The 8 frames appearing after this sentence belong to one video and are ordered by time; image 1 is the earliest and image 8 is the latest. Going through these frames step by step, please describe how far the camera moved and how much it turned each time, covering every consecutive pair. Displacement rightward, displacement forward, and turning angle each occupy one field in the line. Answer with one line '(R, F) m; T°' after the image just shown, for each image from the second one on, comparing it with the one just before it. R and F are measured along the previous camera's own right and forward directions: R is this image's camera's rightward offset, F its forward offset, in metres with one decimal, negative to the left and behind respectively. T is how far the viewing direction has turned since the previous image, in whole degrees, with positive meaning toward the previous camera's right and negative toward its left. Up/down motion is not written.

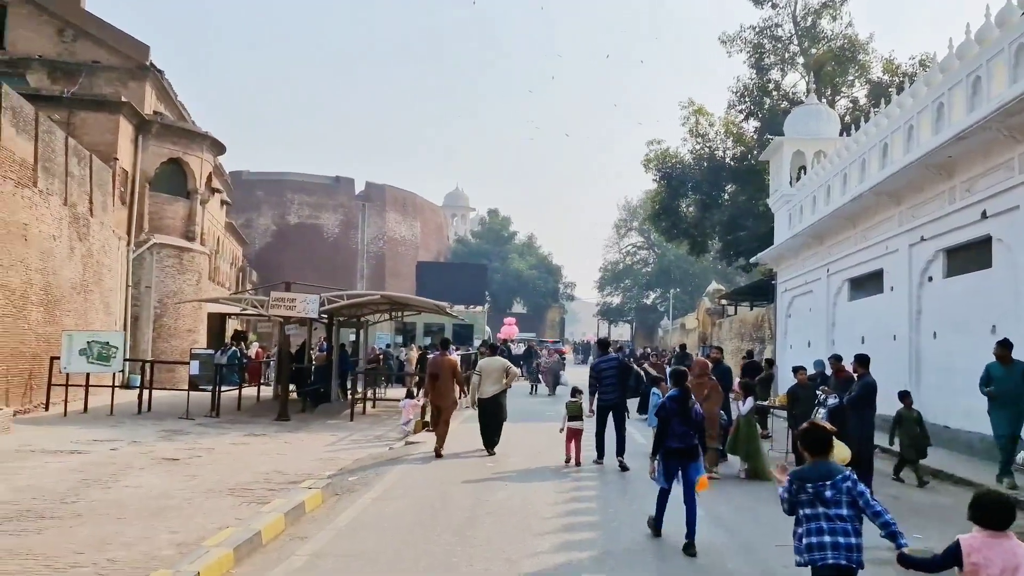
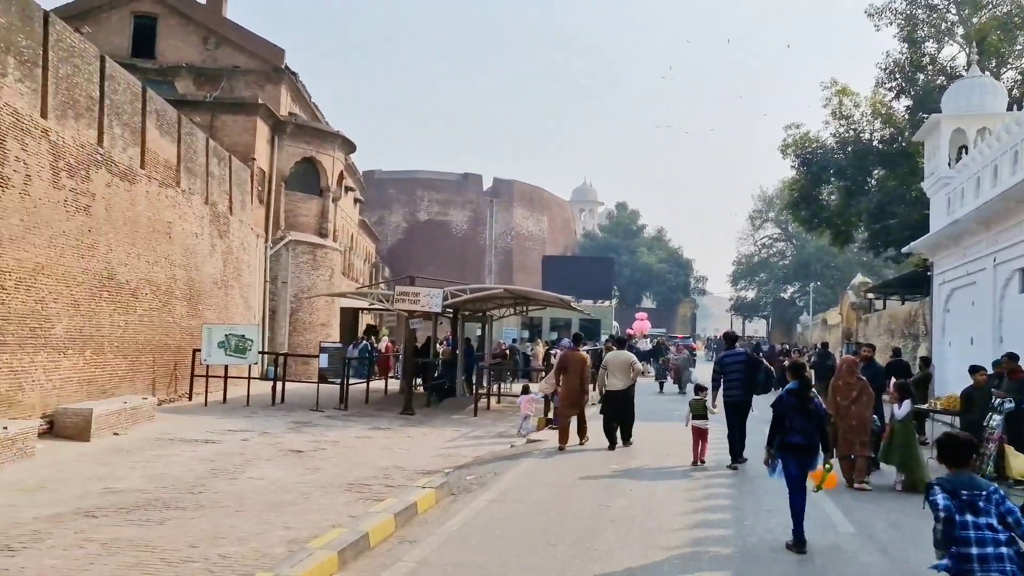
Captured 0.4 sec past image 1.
(+0.1, +0.6) m; -9°
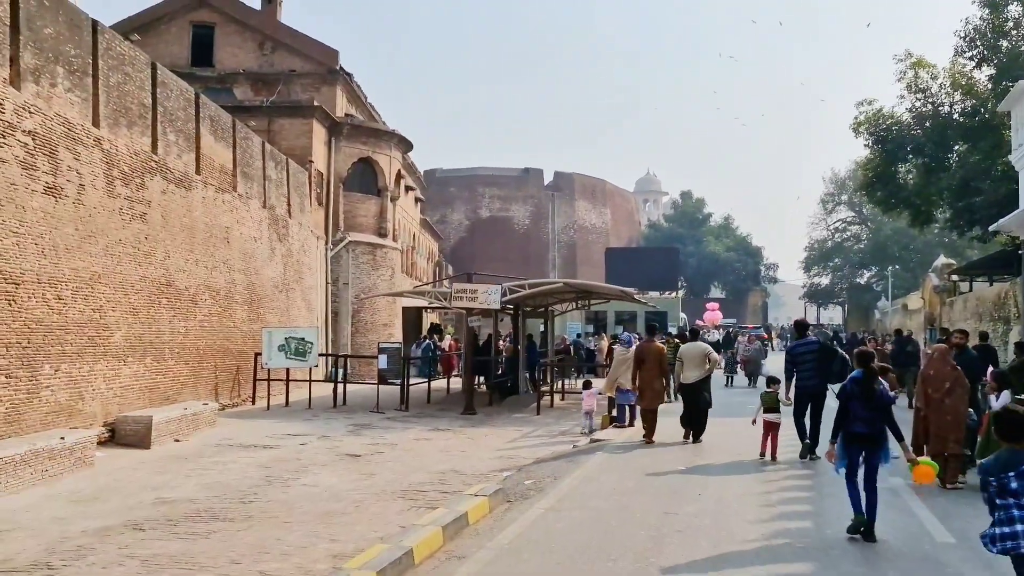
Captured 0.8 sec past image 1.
(+0.1, +0.5) m; -5°
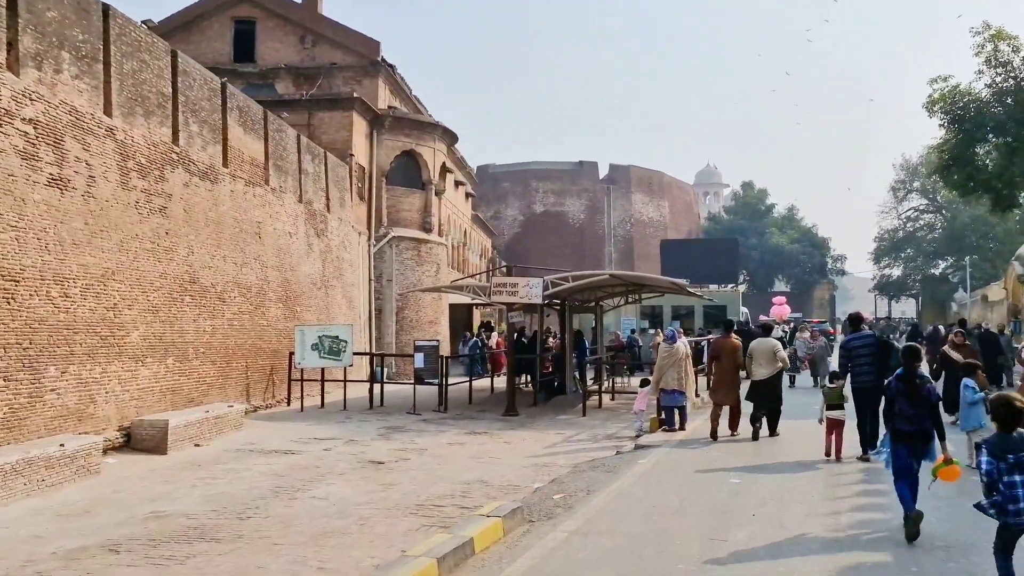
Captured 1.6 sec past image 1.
(+0.3, +1.1) m; -4°
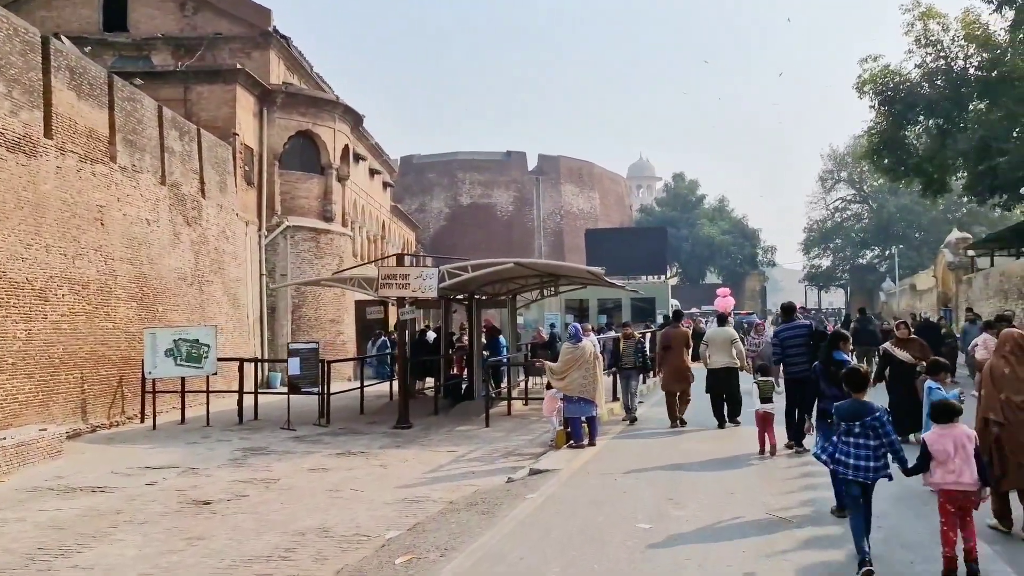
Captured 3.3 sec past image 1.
(+0.8, +2.2) m; +4°
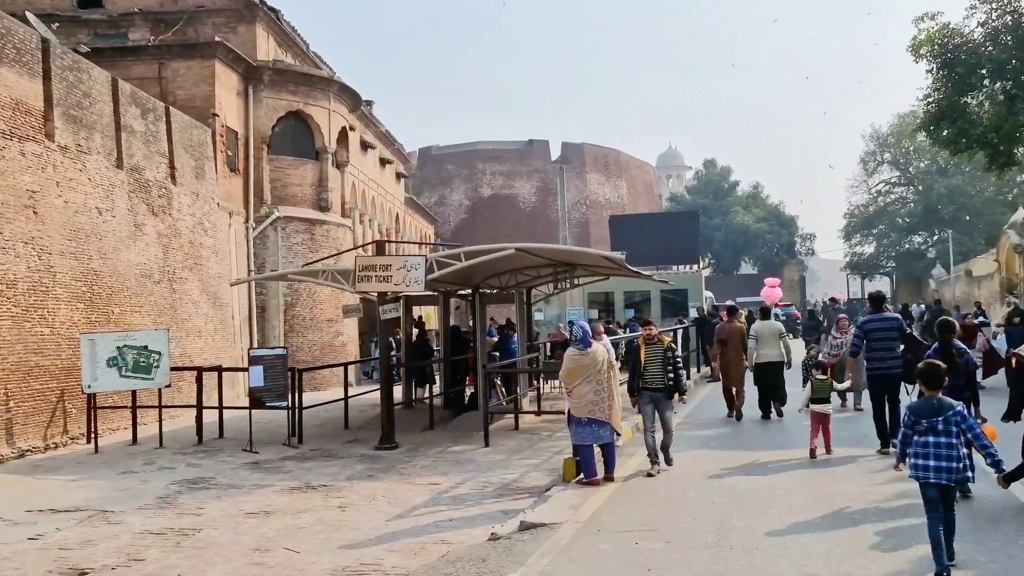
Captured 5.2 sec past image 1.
(+0.4, +2.4) m; -2°
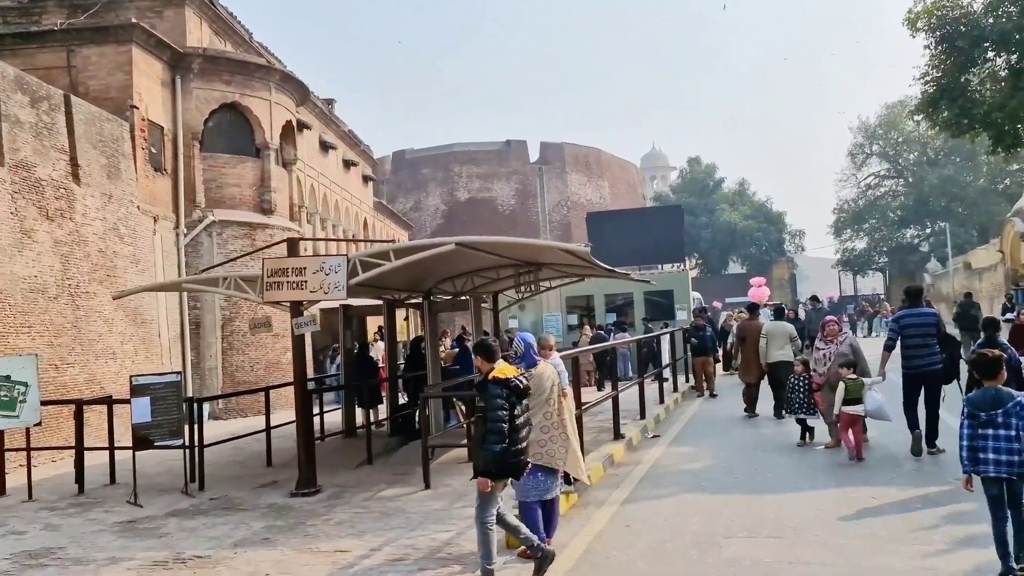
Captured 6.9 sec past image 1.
(+0.6, +2.2) m; +1°
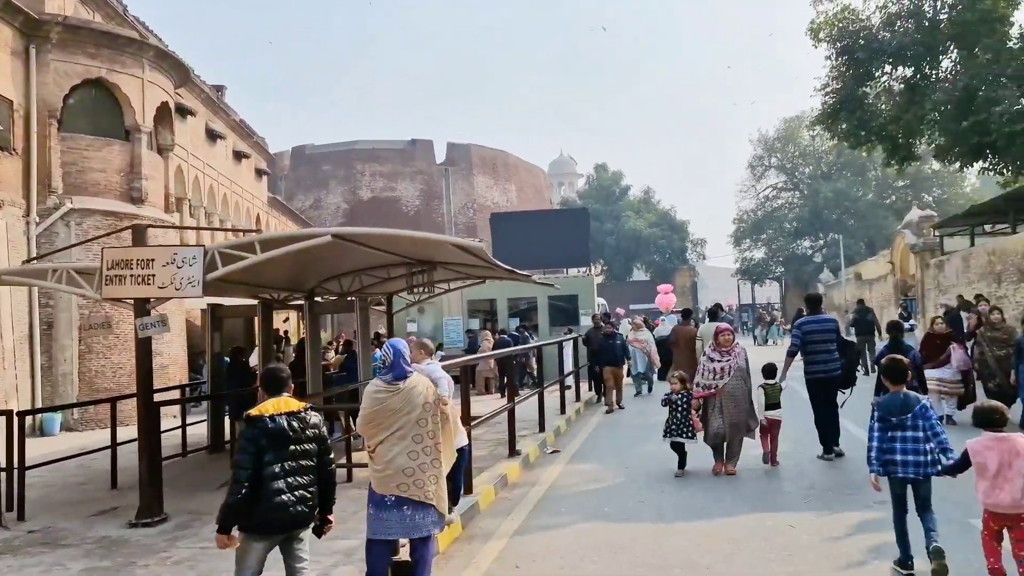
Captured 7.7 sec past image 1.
(+0.2, +1.0) m; +7°
